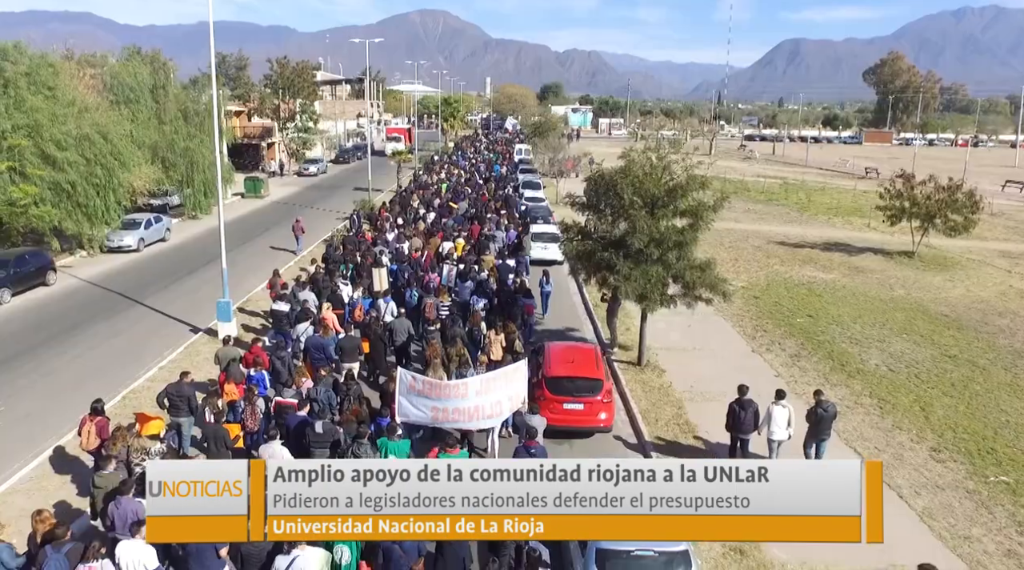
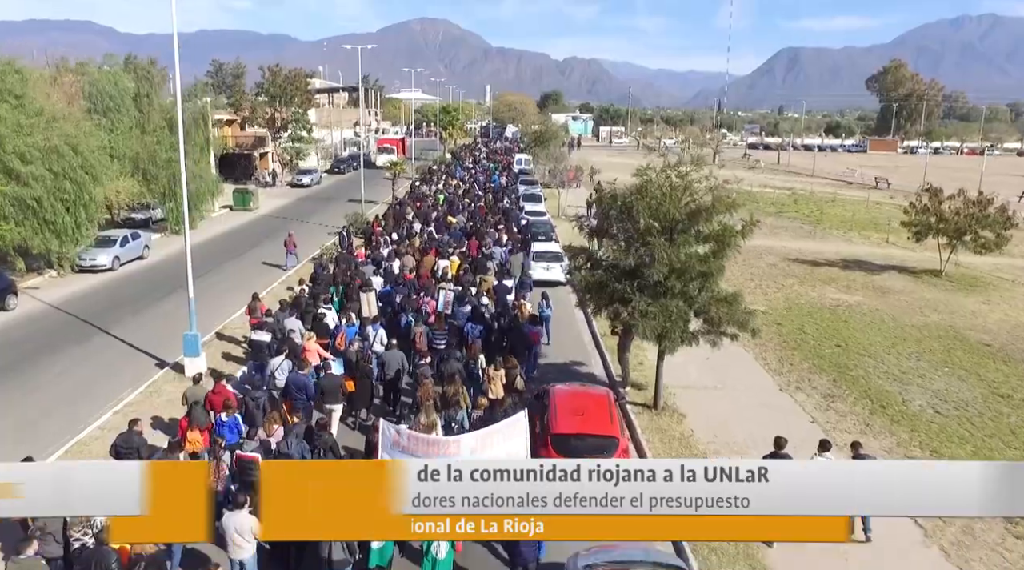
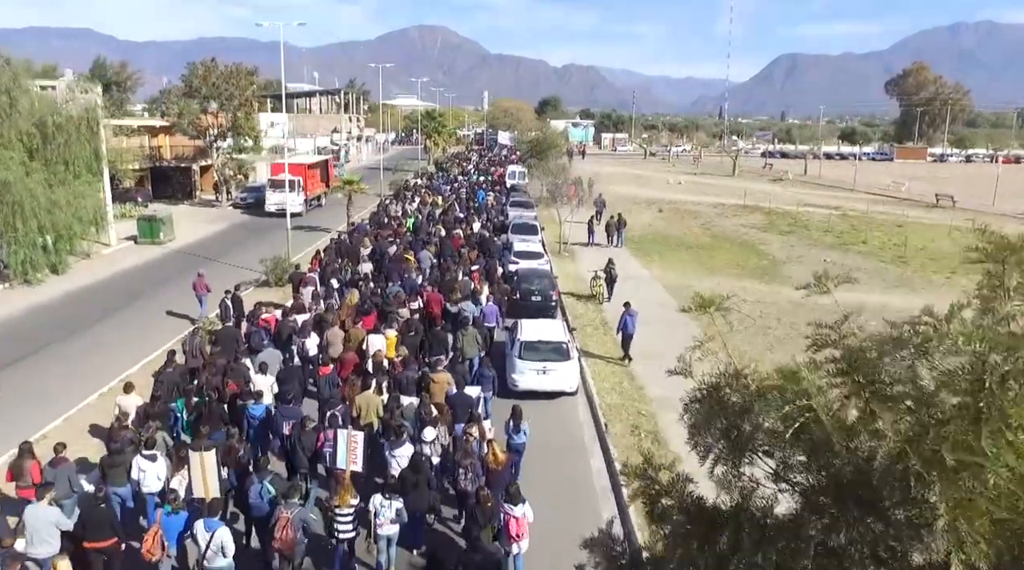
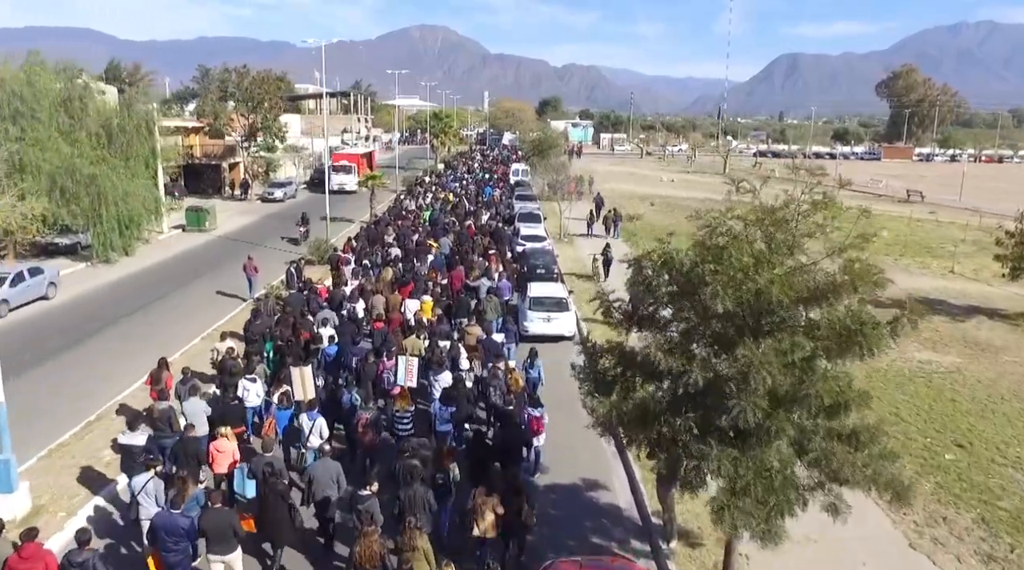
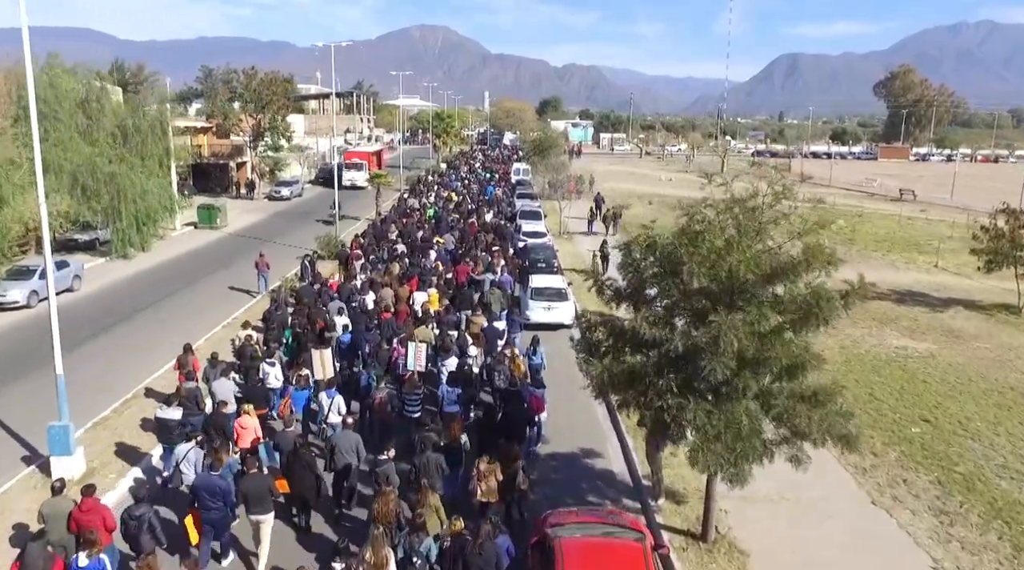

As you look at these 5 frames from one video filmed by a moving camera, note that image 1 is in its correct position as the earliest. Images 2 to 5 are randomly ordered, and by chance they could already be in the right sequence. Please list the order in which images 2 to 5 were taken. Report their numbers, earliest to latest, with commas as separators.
2, 5, 4, 3
